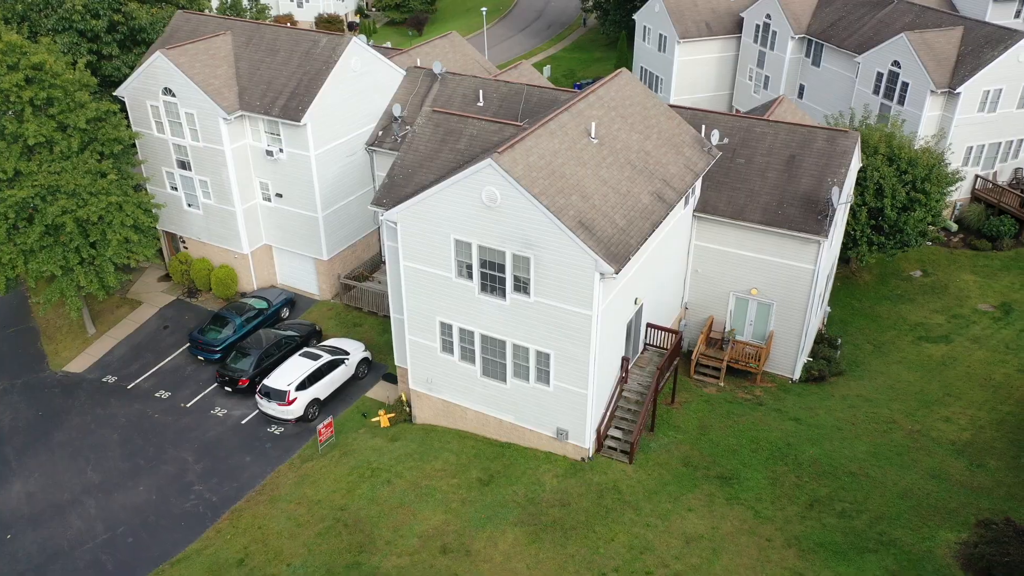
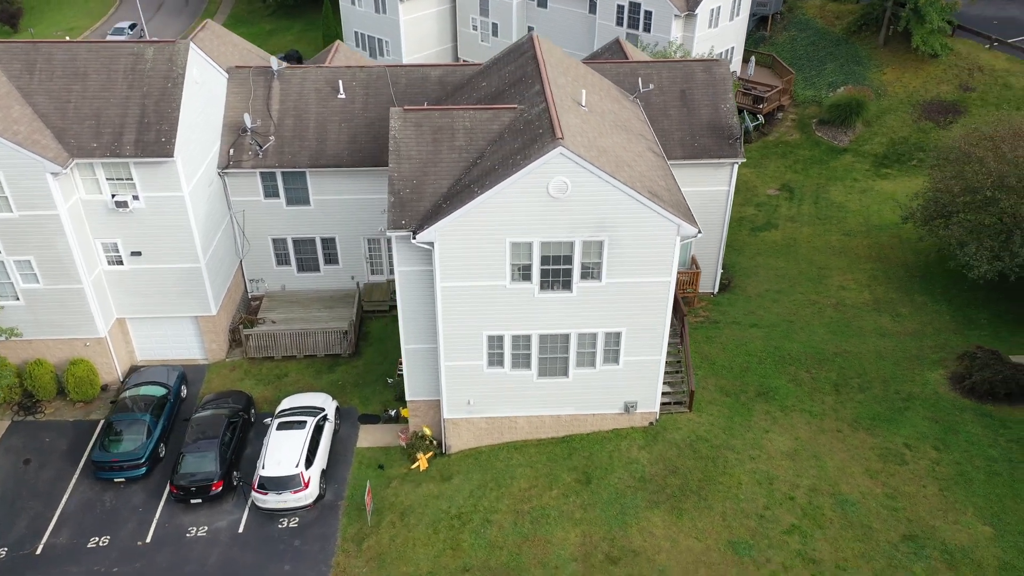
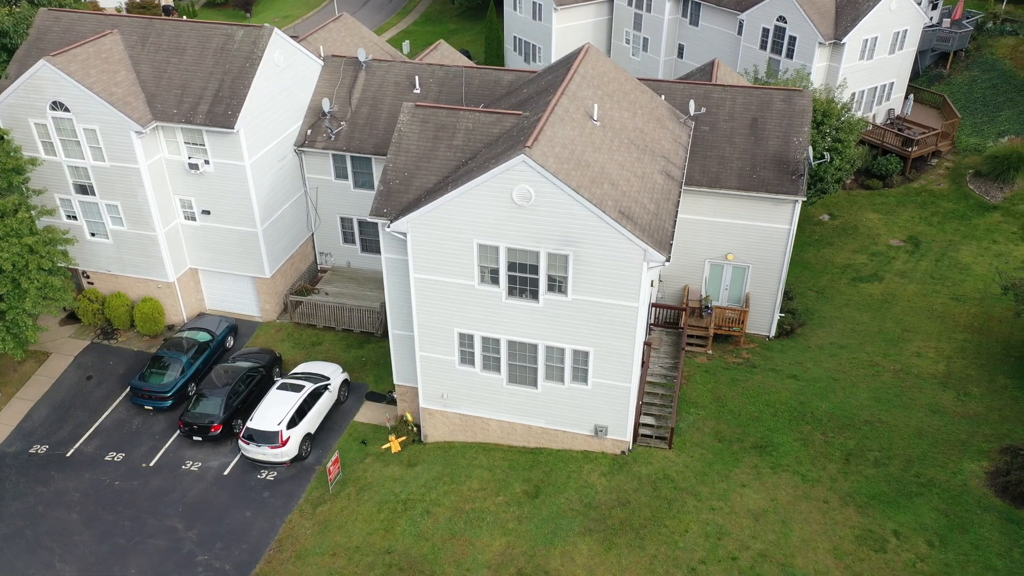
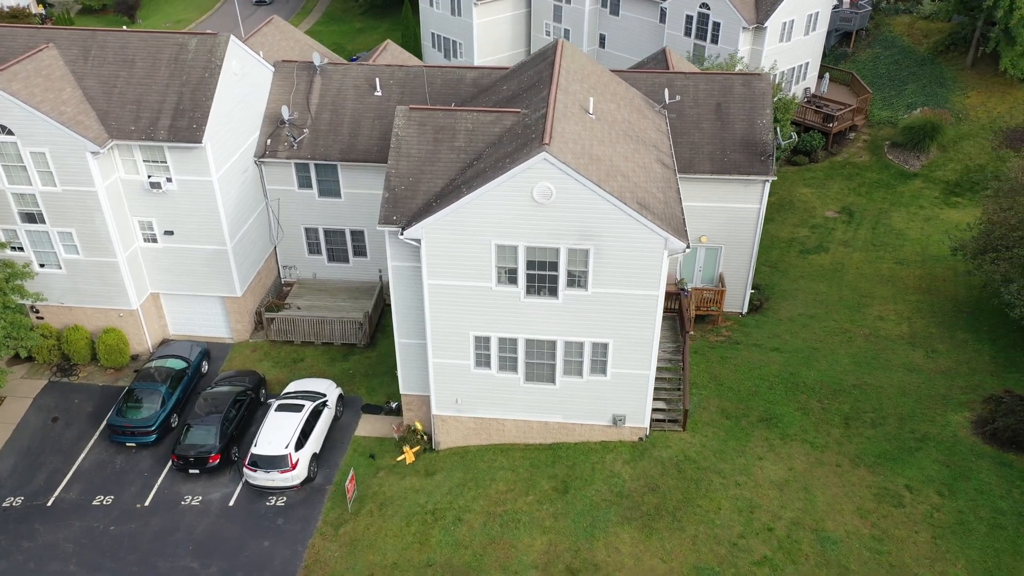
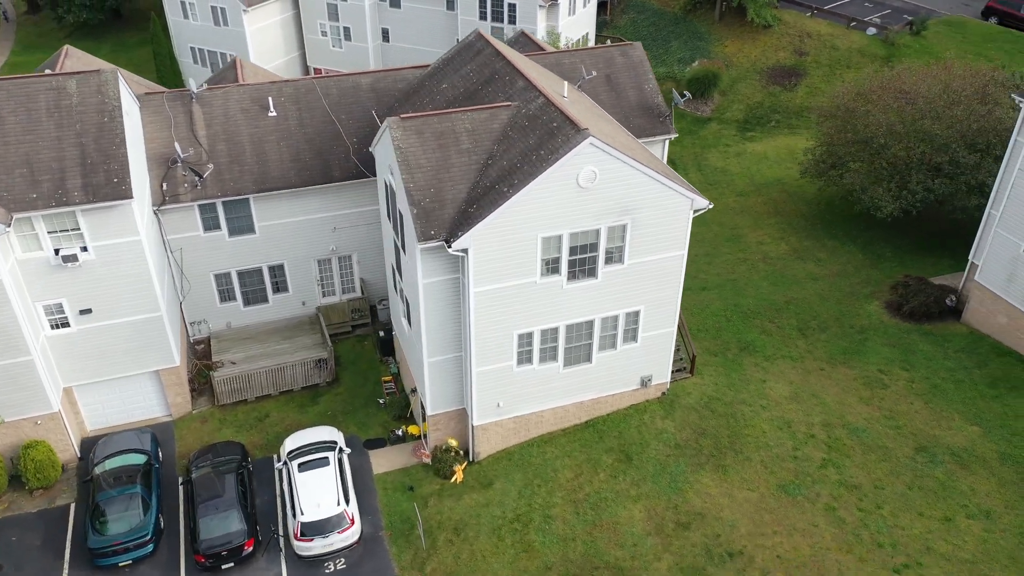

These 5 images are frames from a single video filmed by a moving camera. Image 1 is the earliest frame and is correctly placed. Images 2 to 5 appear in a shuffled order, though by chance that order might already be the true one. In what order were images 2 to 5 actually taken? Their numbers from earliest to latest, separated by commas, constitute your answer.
3, 4, 2, 5
